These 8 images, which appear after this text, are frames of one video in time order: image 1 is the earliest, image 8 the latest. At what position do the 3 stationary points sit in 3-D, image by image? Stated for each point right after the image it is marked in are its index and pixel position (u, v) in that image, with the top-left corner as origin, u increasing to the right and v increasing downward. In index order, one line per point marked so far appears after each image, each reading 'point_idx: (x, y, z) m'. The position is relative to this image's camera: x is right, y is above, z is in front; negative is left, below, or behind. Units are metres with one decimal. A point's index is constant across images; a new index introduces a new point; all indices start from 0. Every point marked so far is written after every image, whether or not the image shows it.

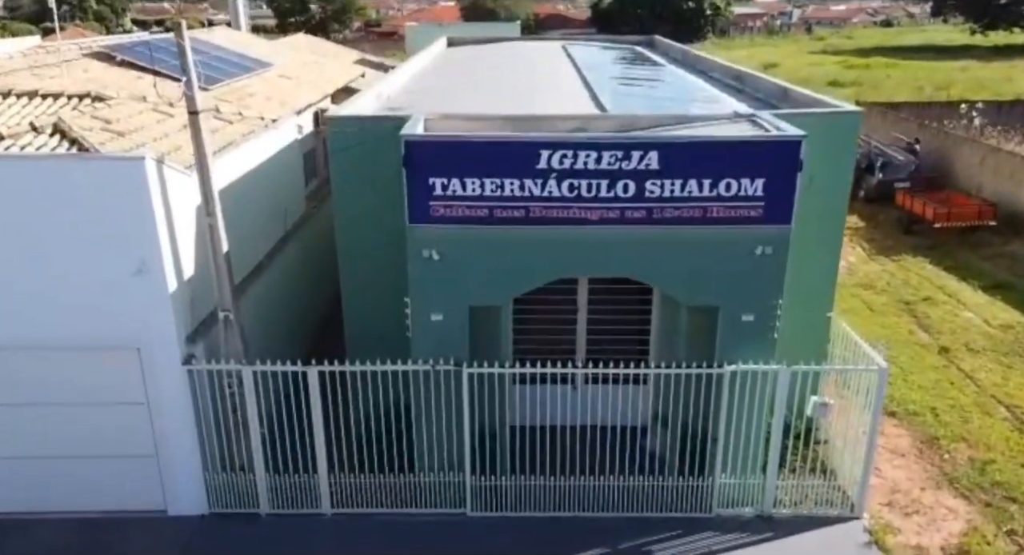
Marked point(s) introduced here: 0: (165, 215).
0: (-4.4, +0.8, +11.3) m
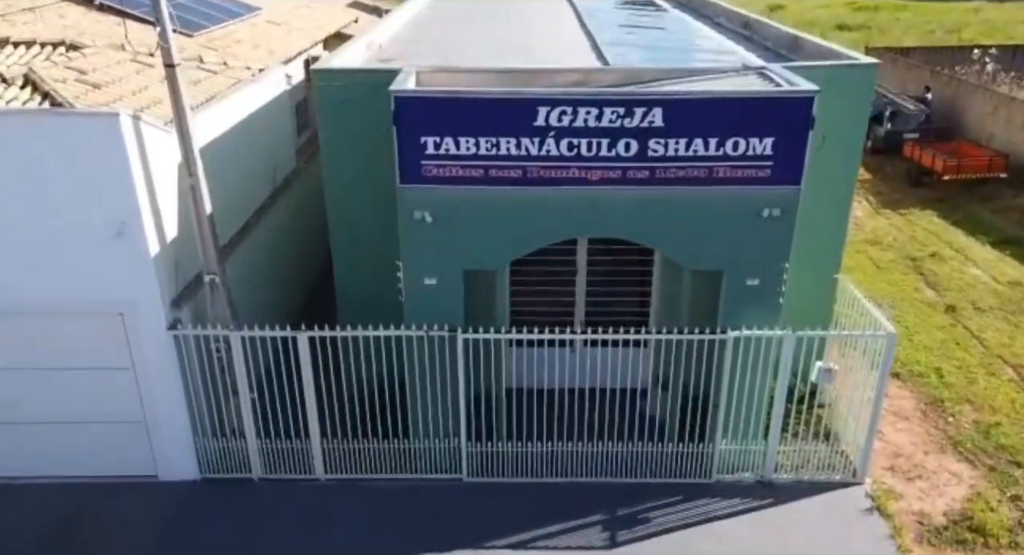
0: (-4.4, +1.2, +10.8) m
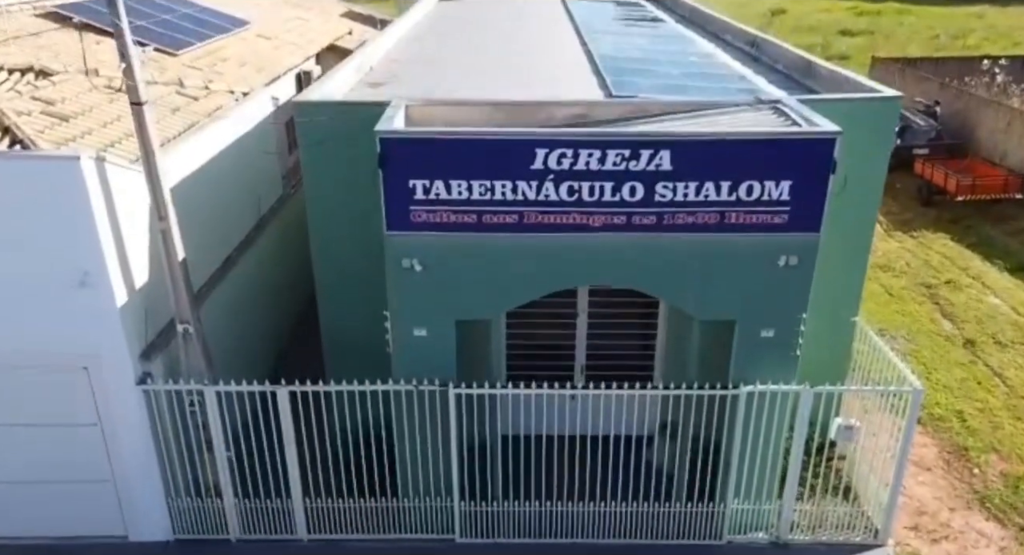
0: (-4.5, +0.6, +10.0) m
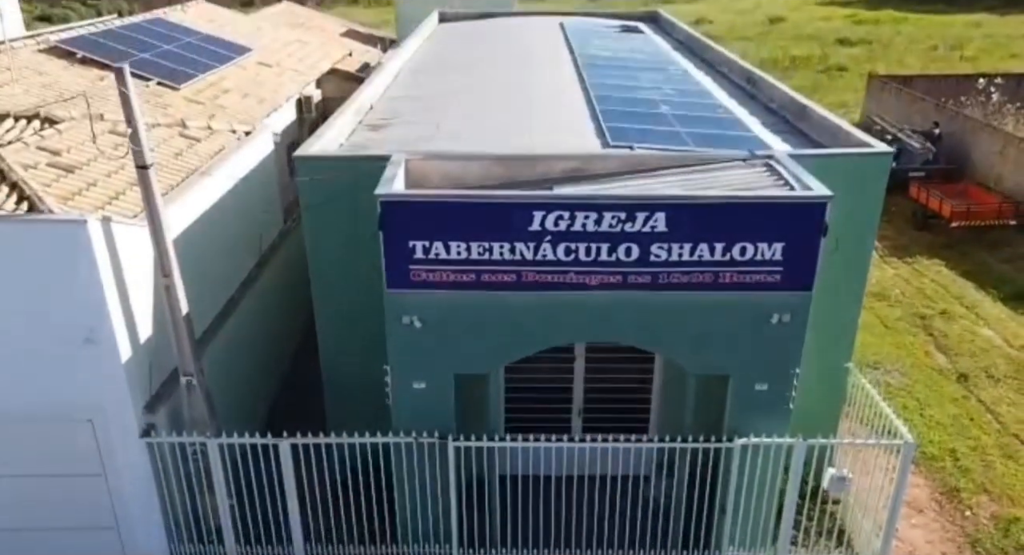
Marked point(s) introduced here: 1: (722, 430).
0: (-4.5, 0.0, +10.1) m
1: (+2.6, -1.9, +11.0) m
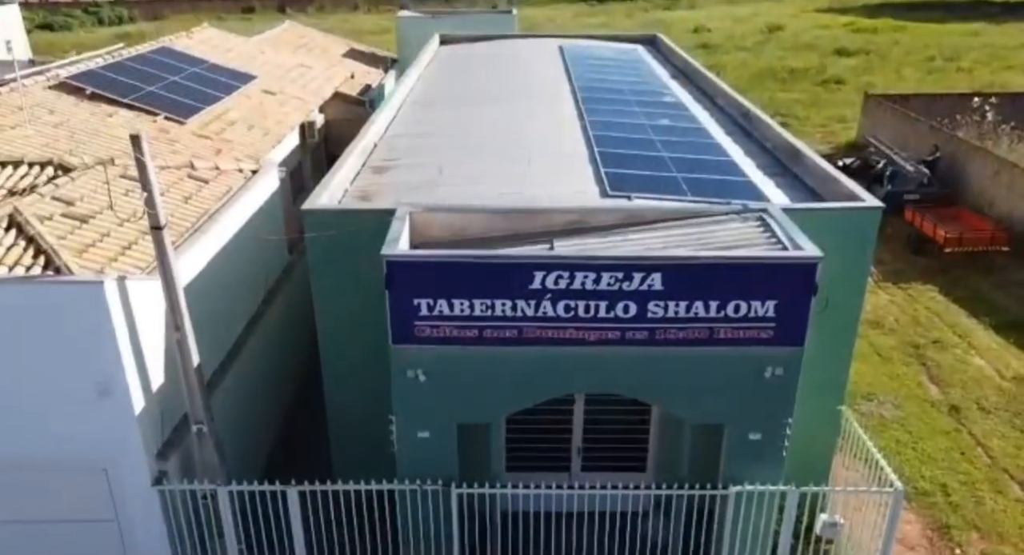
0: (-4.5, -0.7, +10.5) m
1: (+2.6, -2.5, +11.3) m
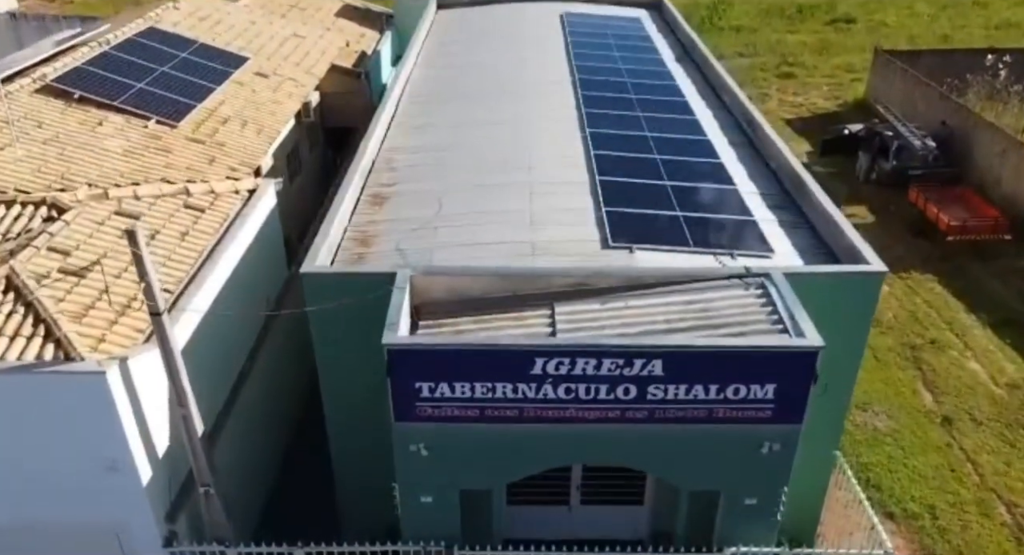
0: (-4.5, -1.6, +10.5) m
1: (+2.6, -3.3, +11.6) m
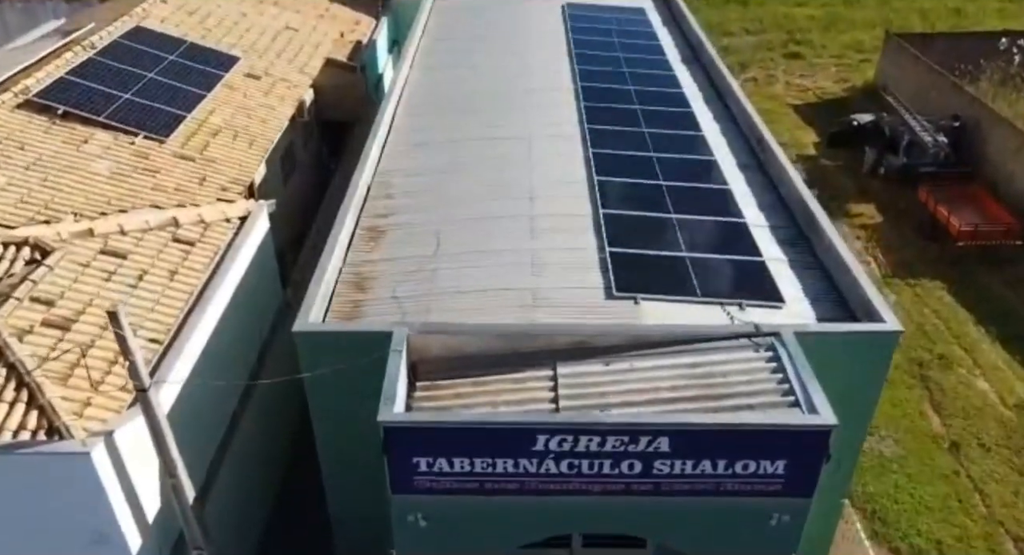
0: (-4.5, -2.4, +10.2) m
1: (+2.6, -4.0, +11.3) m
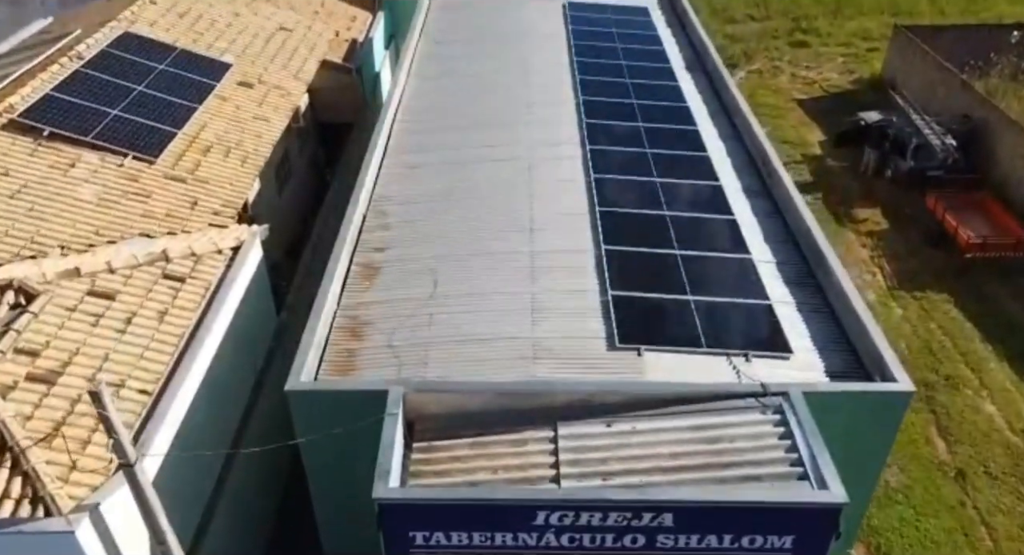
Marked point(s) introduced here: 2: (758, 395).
0: (-4.5, -3.1, +9.9) m
1: (+2.6, -4.7, +11.1) m
2: (+2.9, -1.4, +10.6) m
